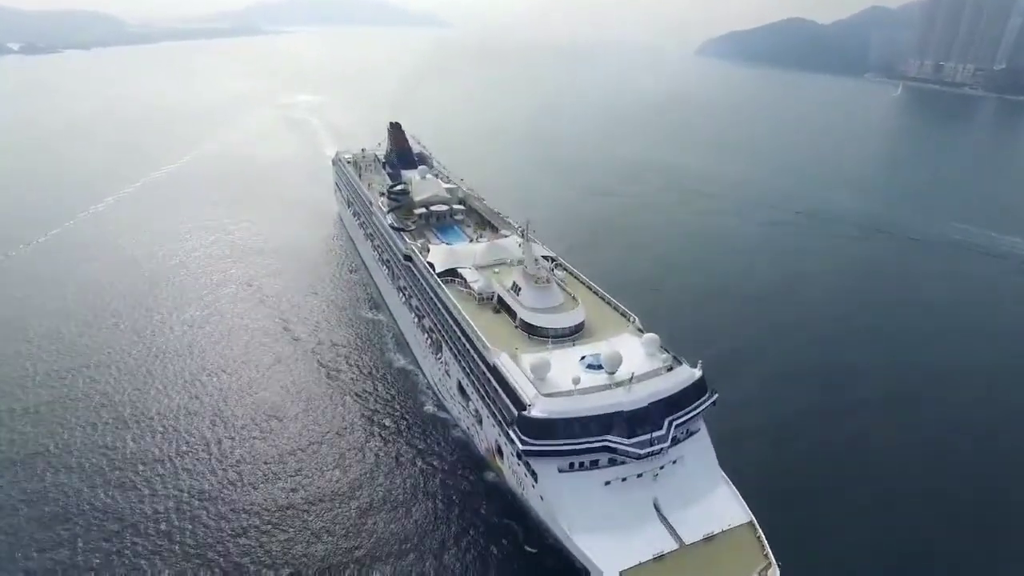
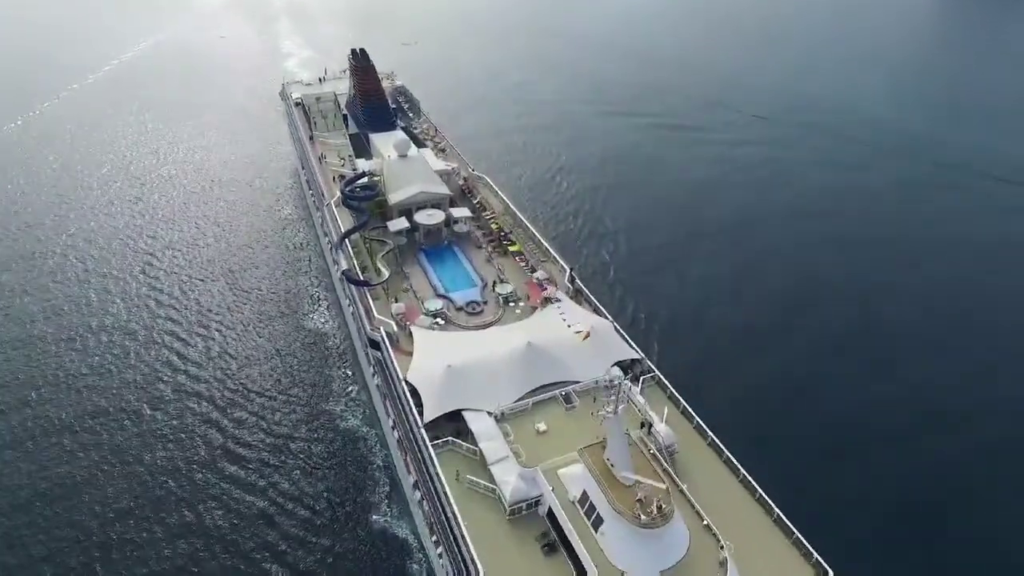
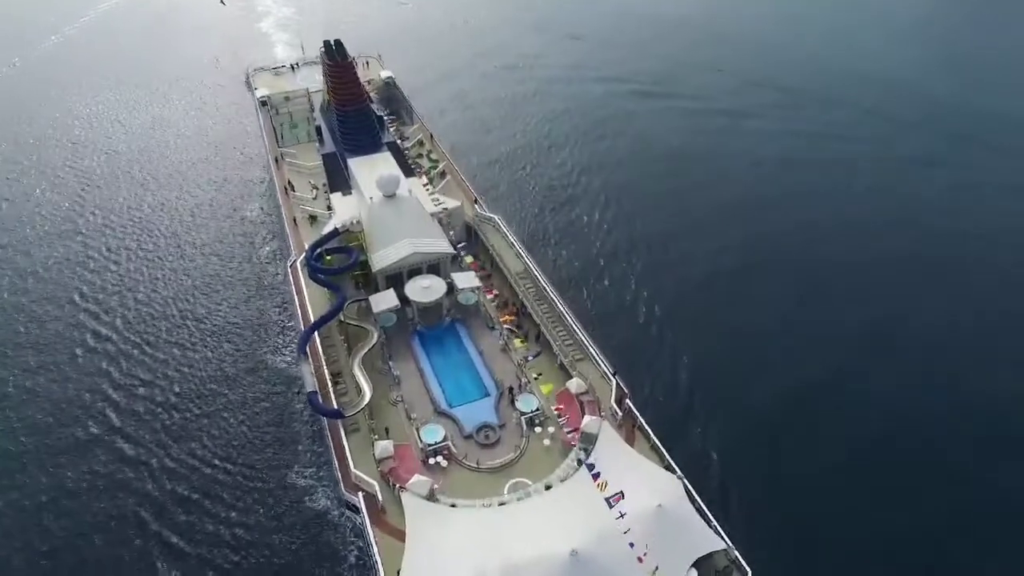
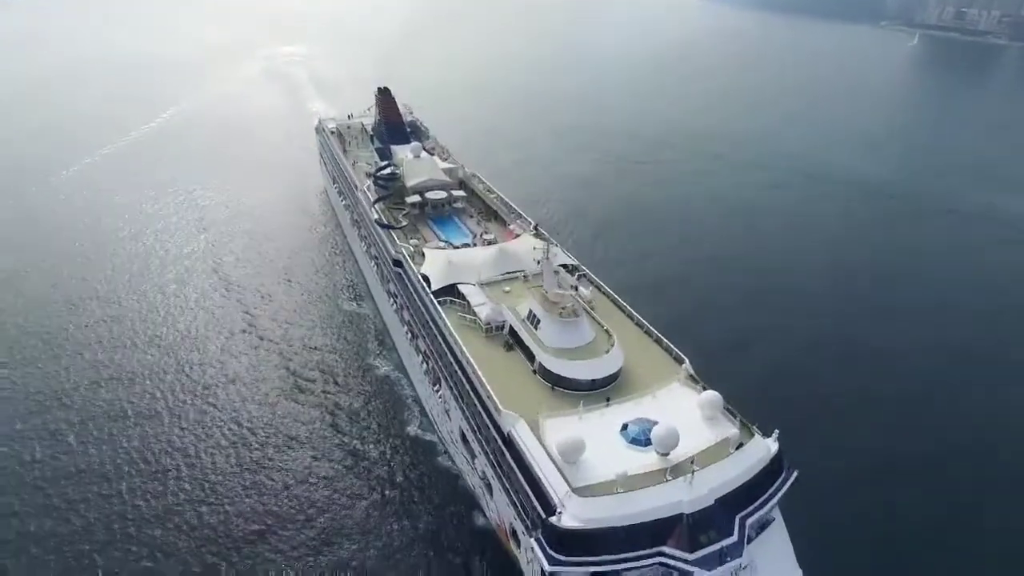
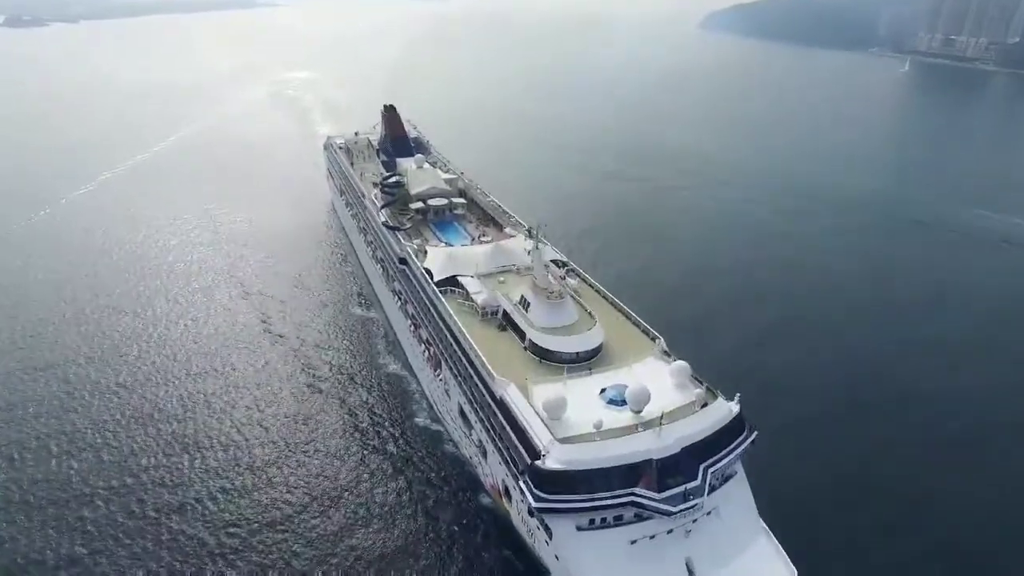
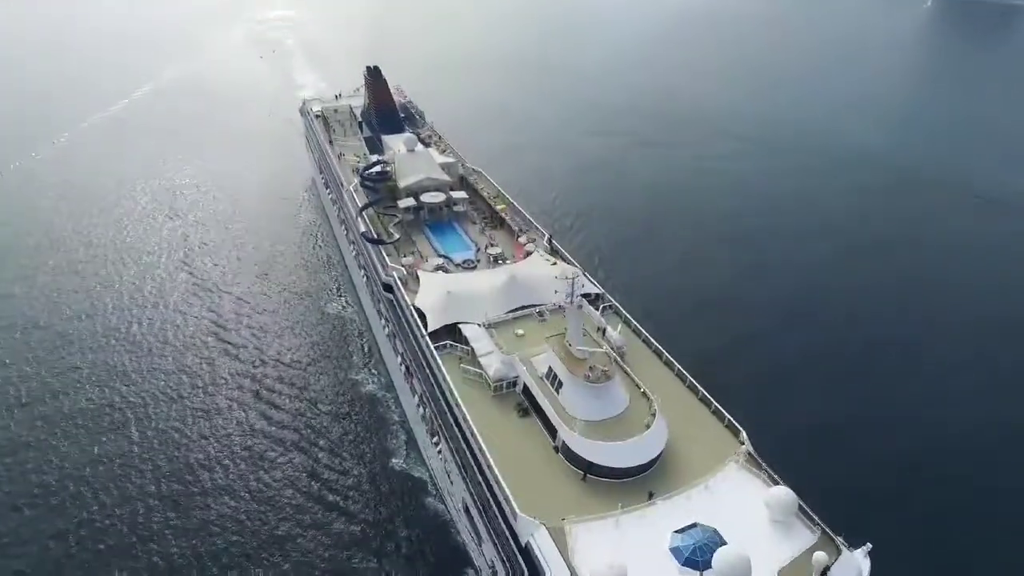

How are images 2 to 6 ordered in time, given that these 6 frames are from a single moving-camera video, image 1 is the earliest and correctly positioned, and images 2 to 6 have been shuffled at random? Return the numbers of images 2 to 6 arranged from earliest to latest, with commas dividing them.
5, 4, 6, 2, 3
